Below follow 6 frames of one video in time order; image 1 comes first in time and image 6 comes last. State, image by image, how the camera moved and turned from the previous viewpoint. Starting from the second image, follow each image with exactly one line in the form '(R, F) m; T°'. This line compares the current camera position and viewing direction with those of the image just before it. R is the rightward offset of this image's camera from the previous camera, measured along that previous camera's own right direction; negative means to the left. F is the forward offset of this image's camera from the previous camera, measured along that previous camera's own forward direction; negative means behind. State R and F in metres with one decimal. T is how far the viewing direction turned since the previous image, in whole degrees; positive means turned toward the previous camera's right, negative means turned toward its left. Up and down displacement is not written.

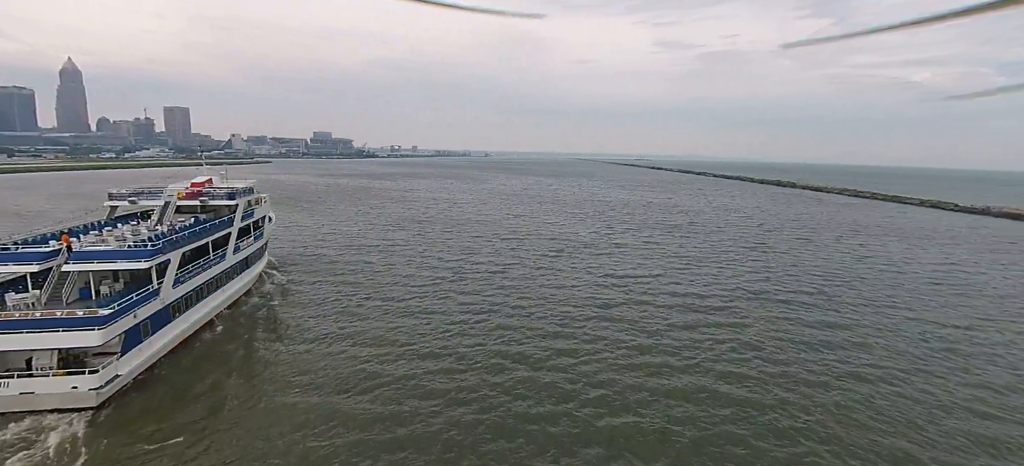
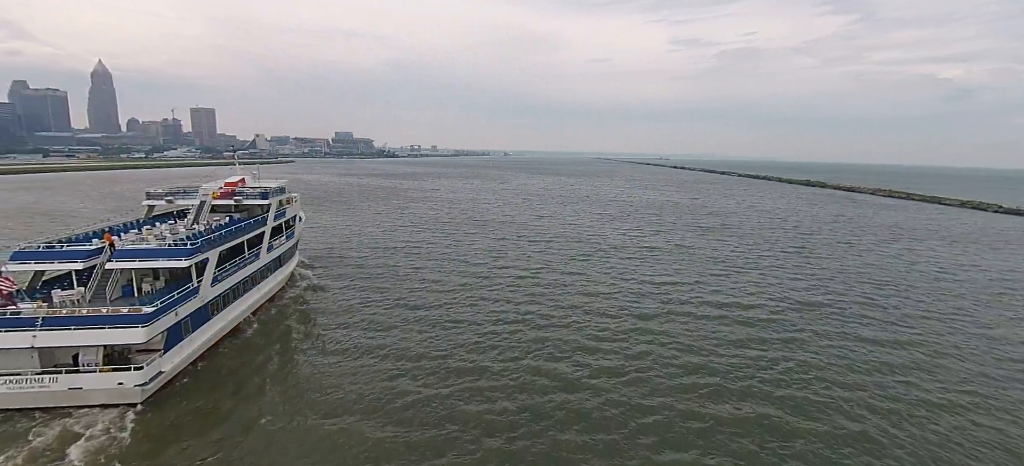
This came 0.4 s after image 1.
(-0.7, +0.8) m; -2°
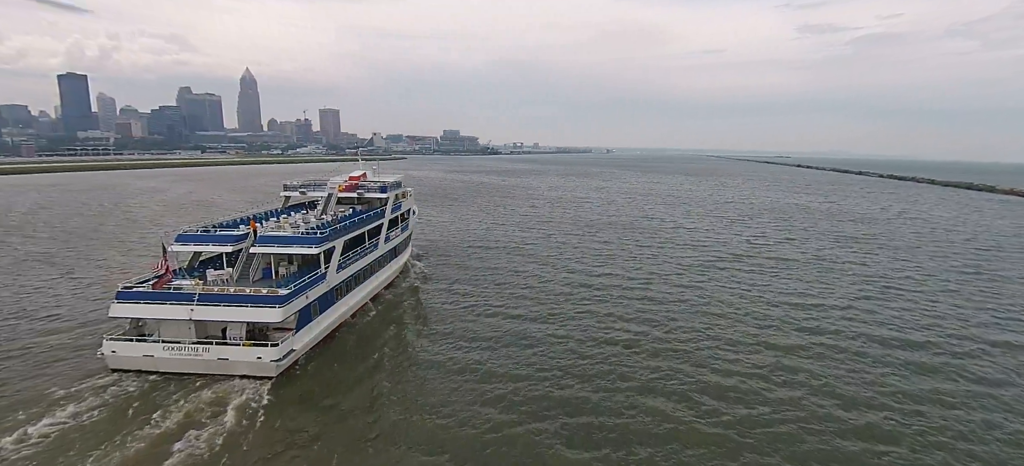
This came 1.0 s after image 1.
(-1.0, +0.9) m; -11°
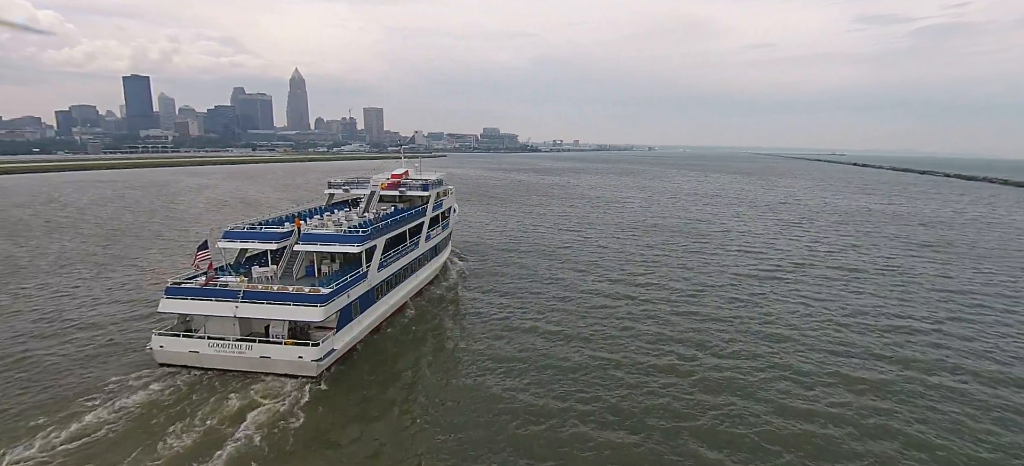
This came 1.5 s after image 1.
(-0.4, +1.0) m; -5°
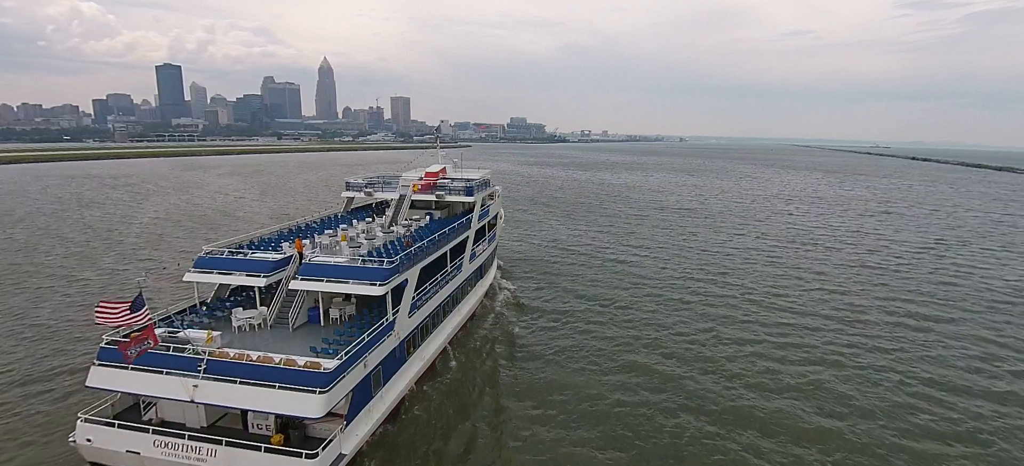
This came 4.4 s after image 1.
(-2.8, +8.6) m; -3°
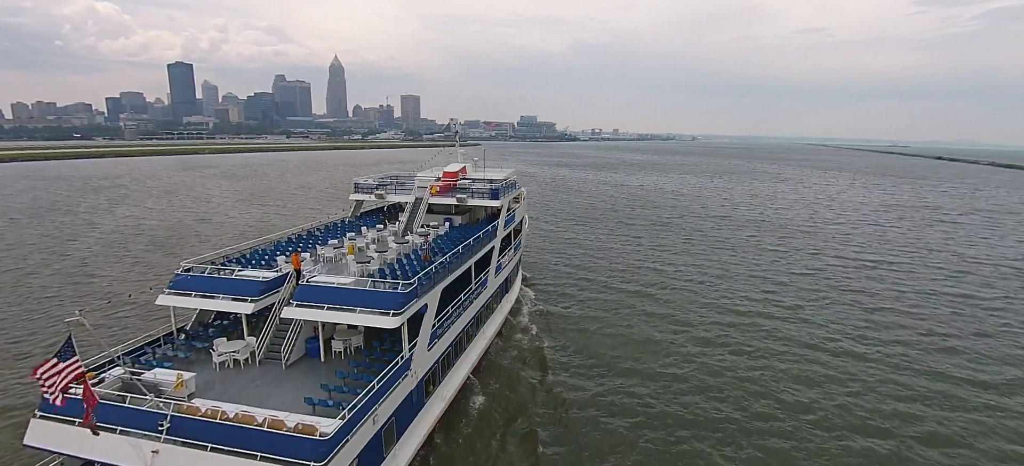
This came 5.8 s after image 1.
(-1.2, +3.6) m; -1°
